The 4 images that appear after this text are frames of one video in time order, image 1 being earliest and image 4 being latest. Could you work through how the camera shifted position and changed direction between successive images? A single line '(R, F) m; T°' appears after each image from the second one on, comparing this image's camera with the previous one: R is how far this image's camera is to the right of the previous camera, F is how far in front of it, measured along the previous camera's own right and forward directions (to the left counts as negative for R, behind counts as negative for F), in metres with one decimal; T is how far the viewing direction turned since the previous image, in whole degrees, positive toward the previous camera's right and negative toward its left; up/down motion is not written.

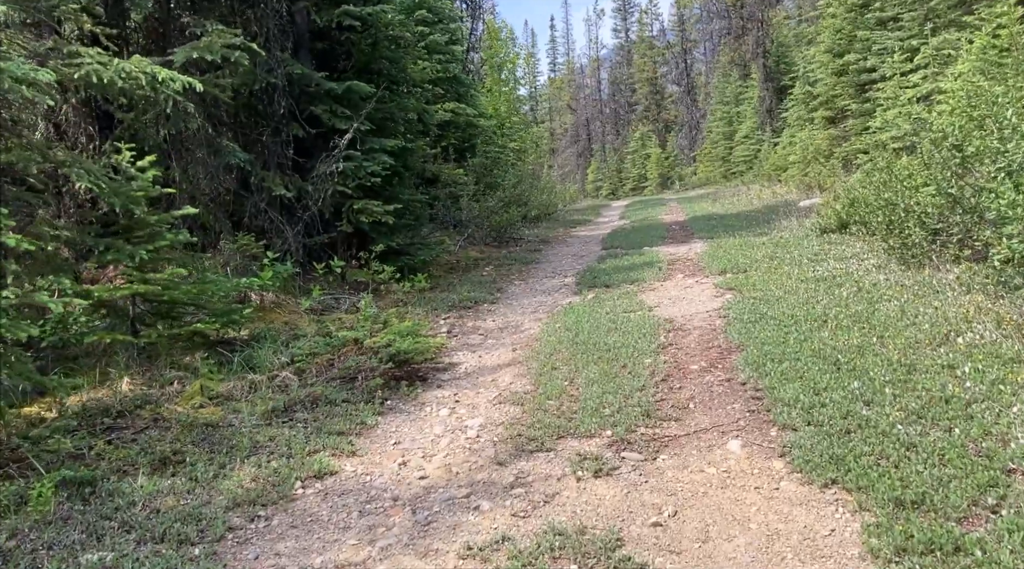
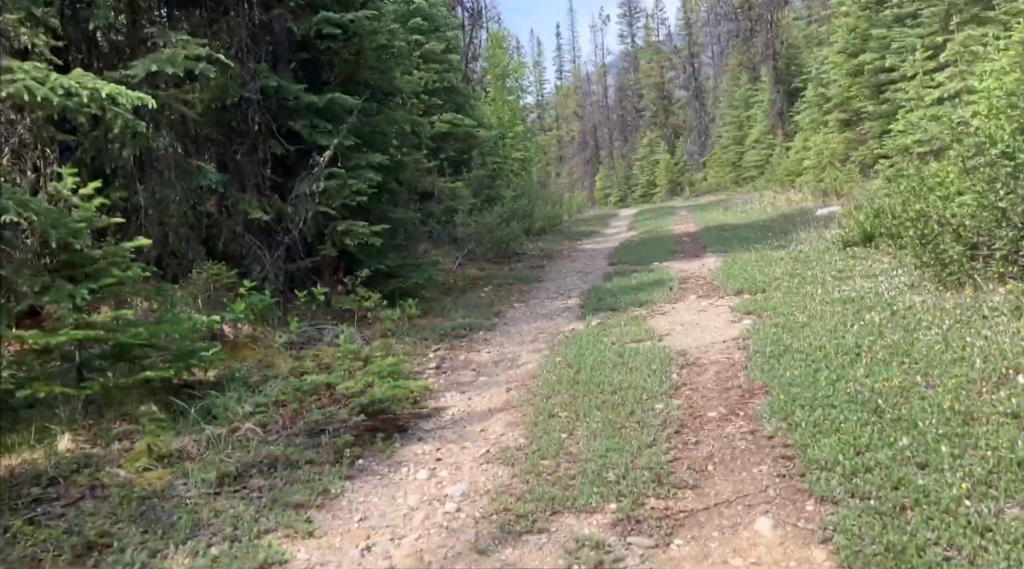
(+0.2, +0.9) m; -1°
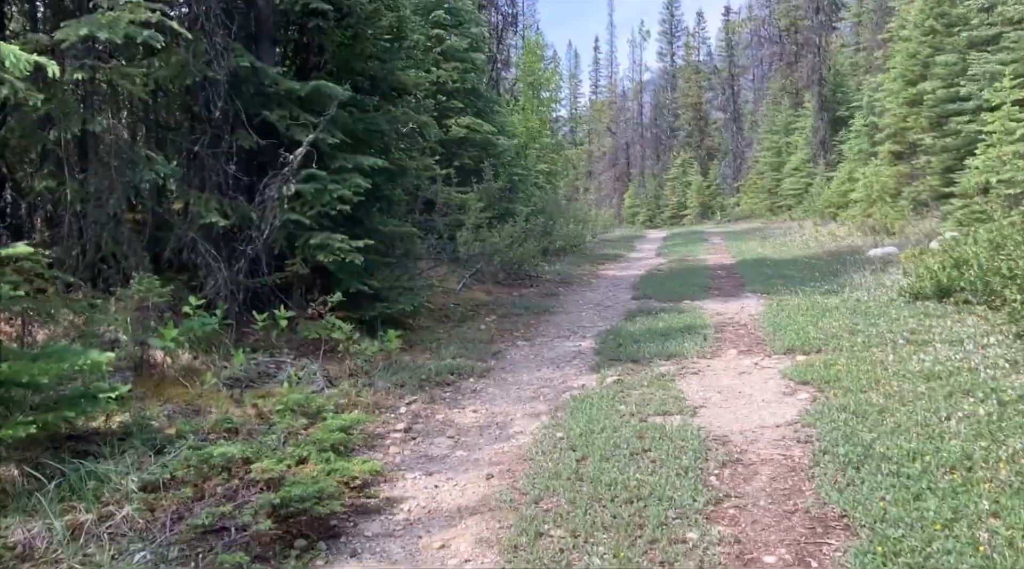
(+0.2, +1.9) m; -1°
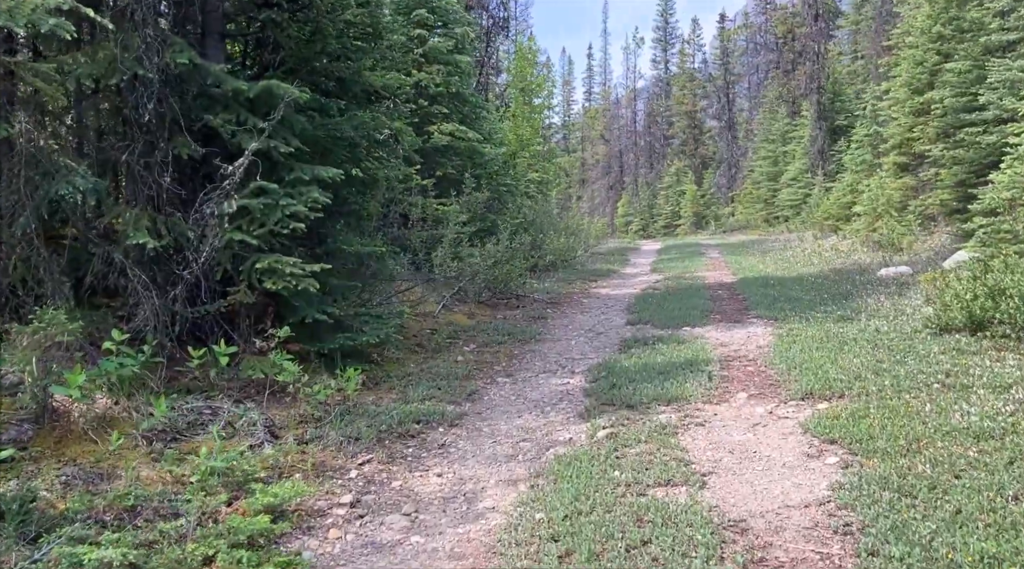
(+0.1, +1.2) m; 0°
